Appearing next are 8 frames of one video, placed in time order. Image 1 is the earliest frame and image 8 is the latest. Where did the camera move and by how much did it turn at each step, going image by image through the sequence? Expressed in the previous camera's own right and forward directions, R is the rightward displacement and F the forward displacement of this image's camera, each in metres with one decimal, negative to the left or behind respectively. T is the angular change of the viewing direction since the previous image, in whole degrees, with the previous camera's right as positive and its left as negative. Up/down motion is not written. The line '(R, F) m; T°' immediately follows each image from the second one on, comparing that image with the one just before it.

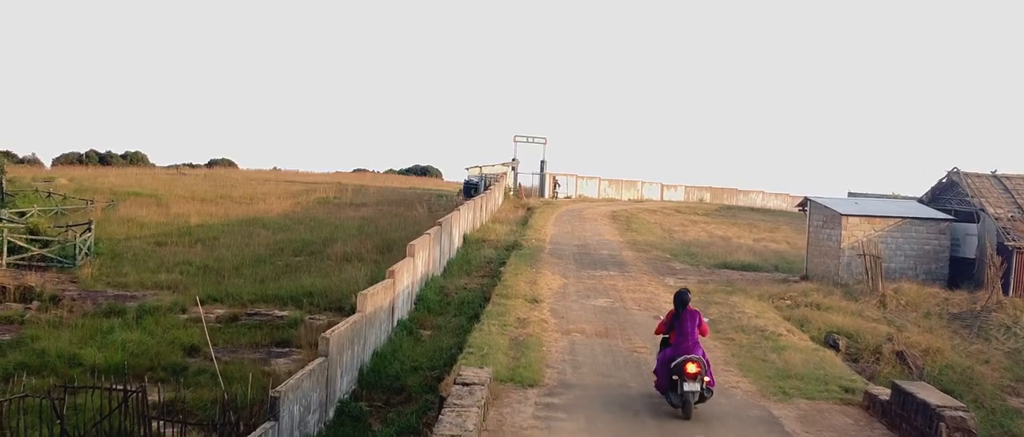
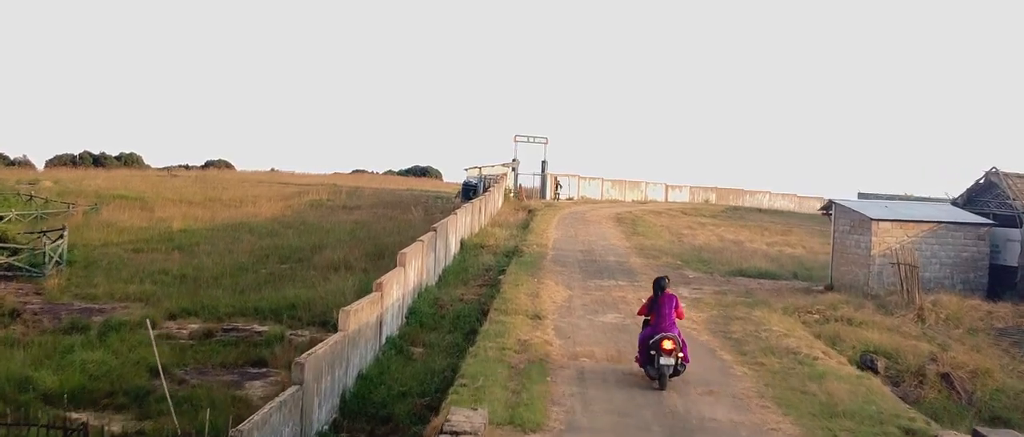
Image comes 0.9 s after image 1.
(0.0, +1.4) m; 0°
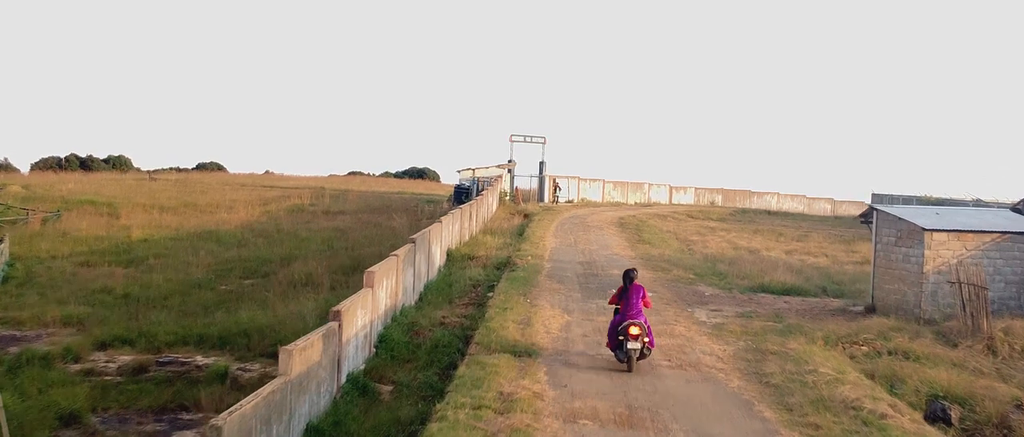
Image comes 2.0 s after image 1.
(+0.2, +2.4) m; 0°
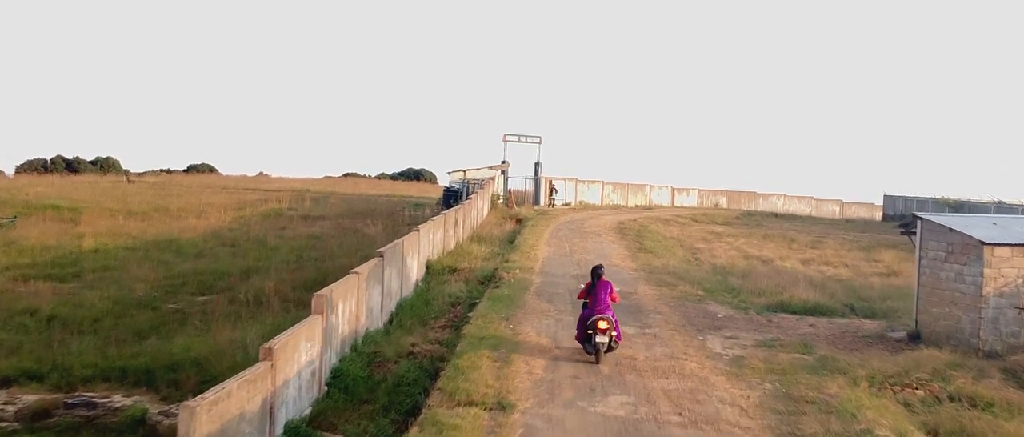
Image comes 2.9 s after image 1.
(+0.3, +2.2) m; 0°
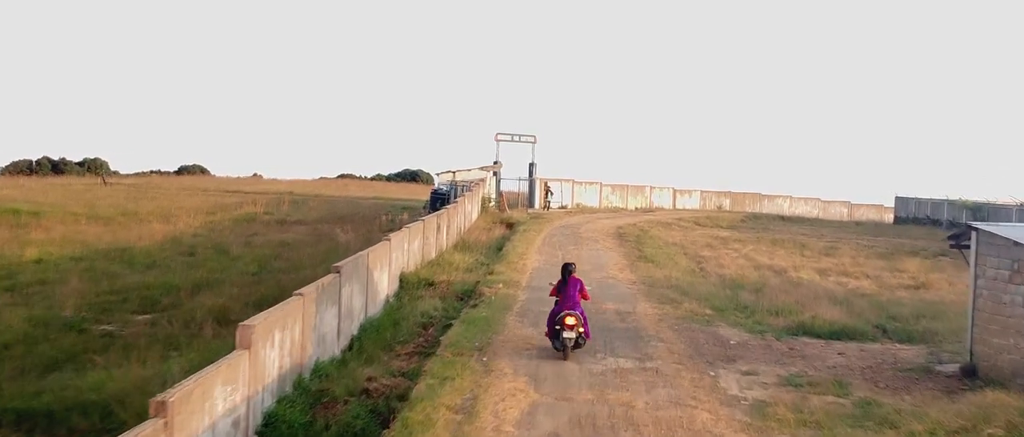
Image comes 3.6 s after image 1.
(+0.4, +2.1) m; 0°
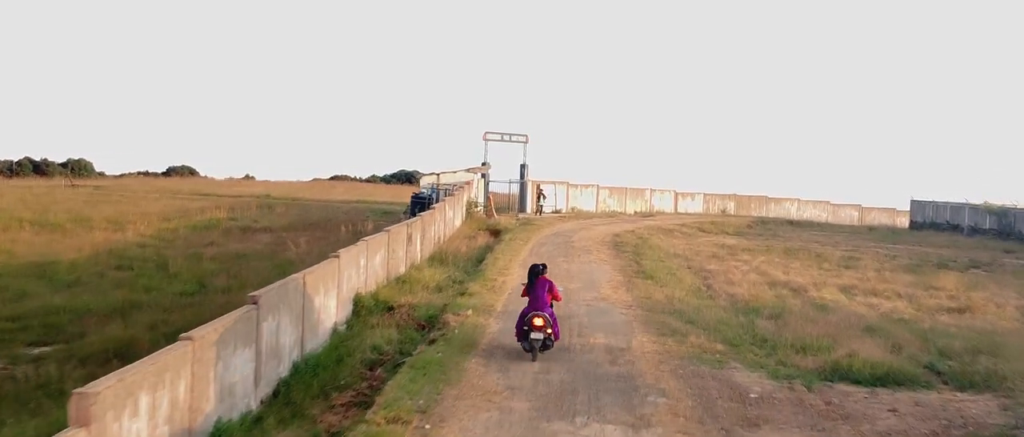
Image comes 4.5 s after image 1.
(+0.5, +2.6) m; 0°
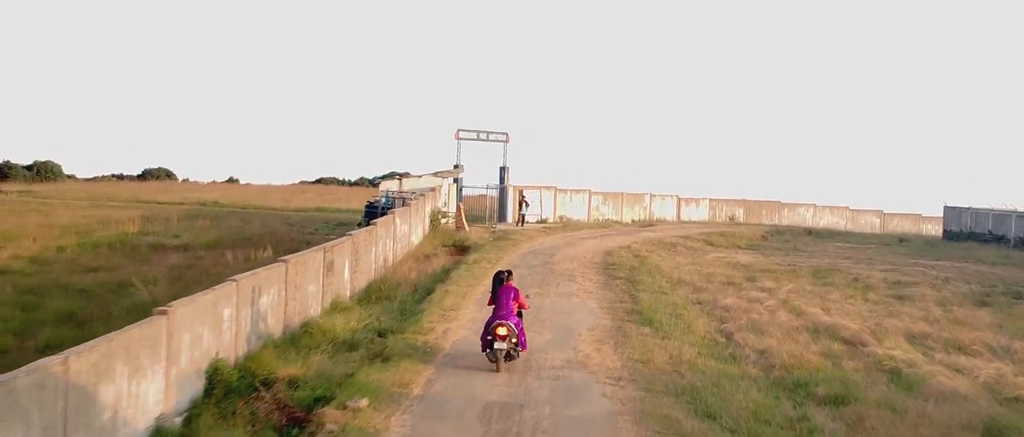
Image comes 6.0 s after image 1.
(+0.9, +4.7) m; 0°
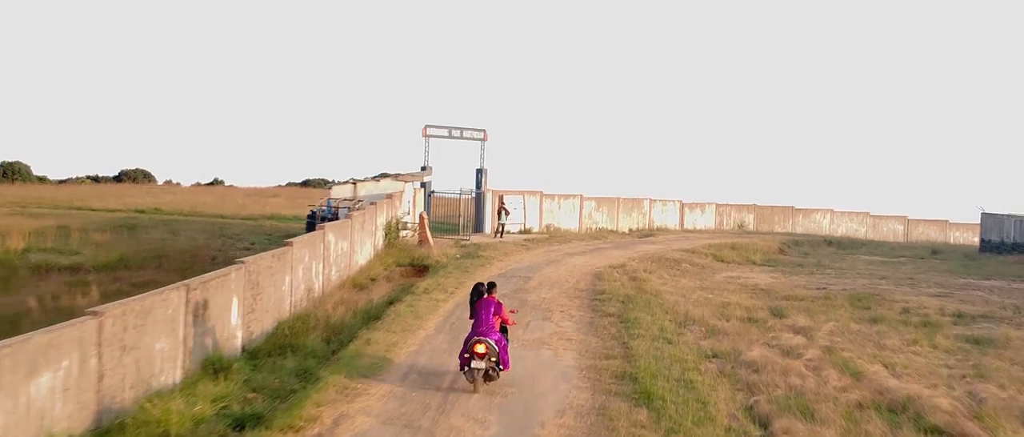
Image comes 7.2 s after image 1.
(+0.8, +4.1) m; 0°
